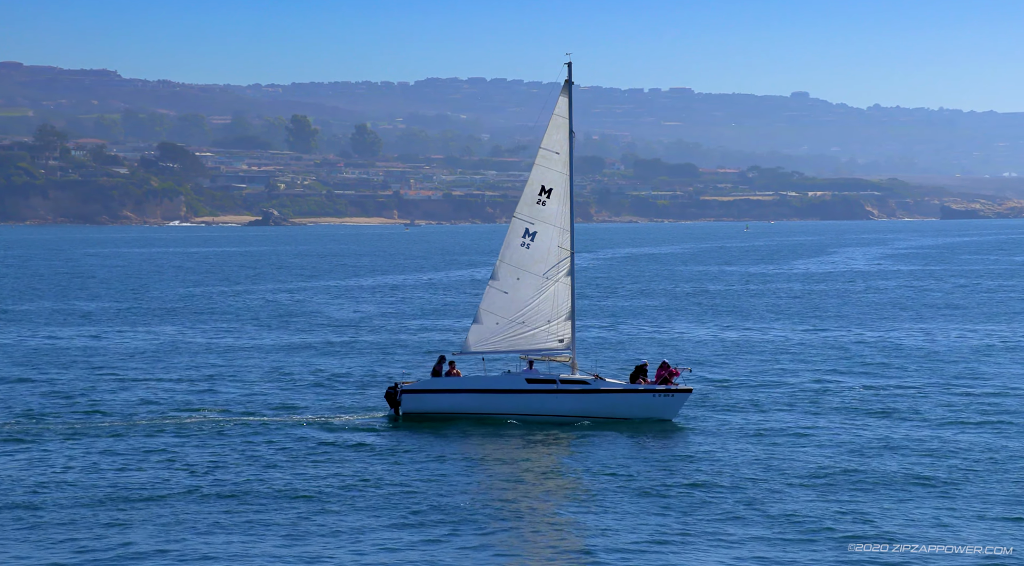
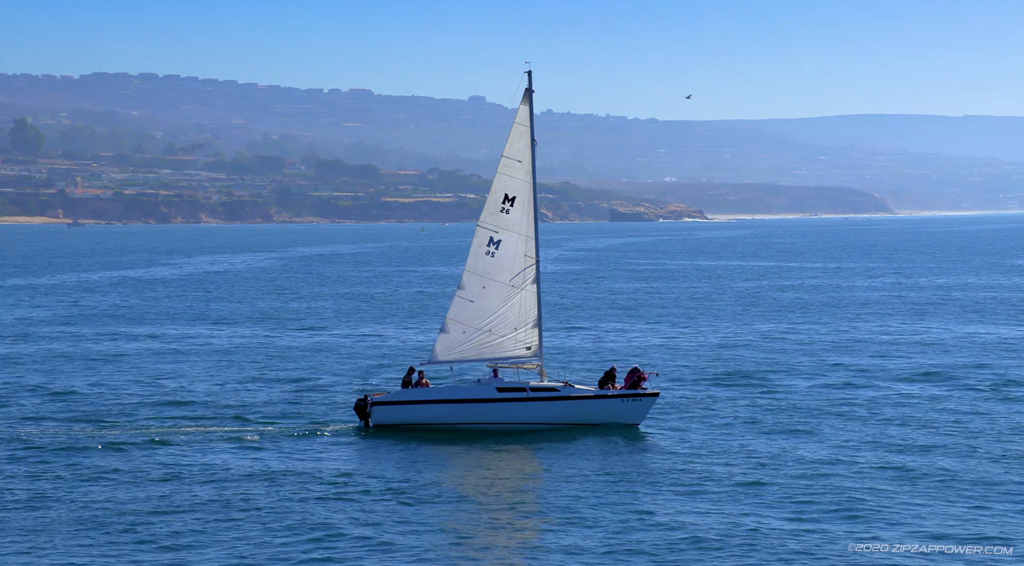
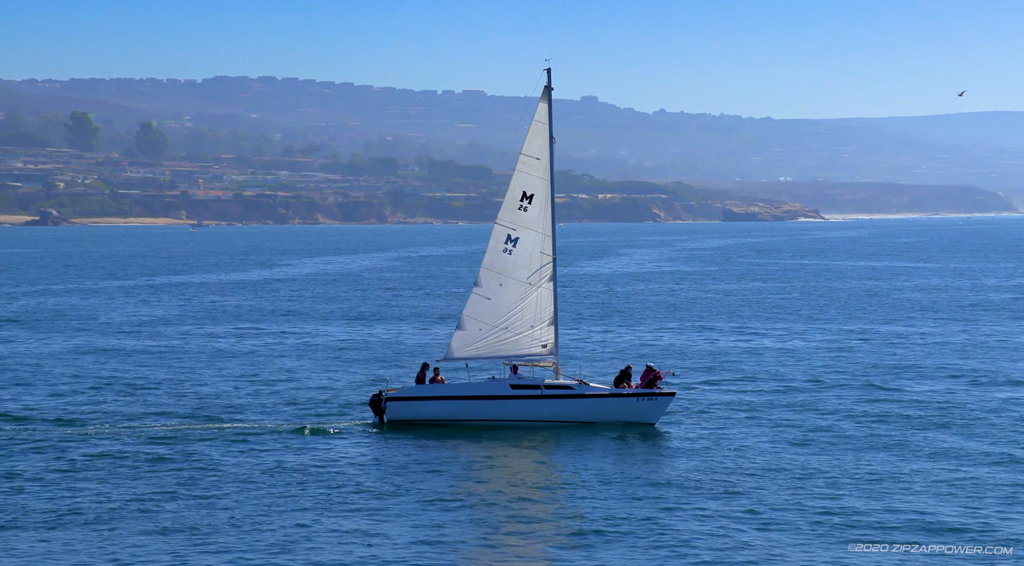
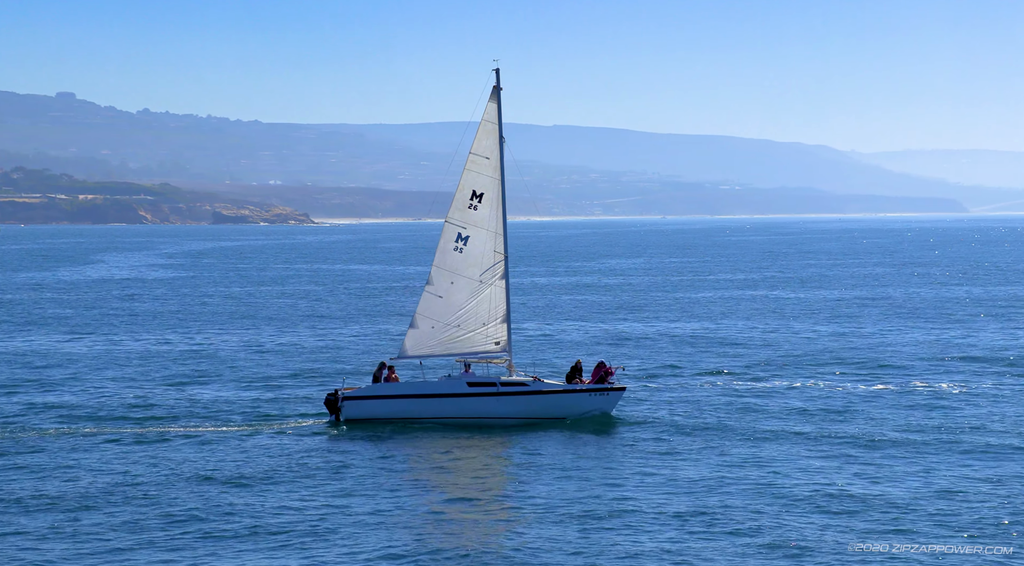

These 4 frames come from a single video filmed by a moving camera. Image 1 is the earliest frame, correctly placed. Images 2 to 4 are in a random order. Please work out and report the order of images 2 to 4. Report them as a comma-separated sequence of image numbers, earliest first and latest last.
3, 2, 4
